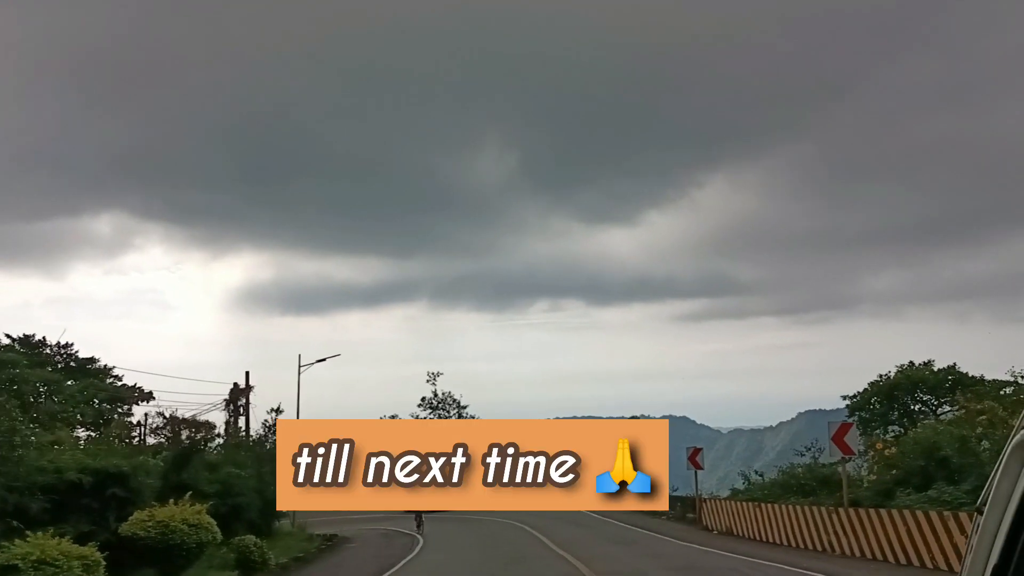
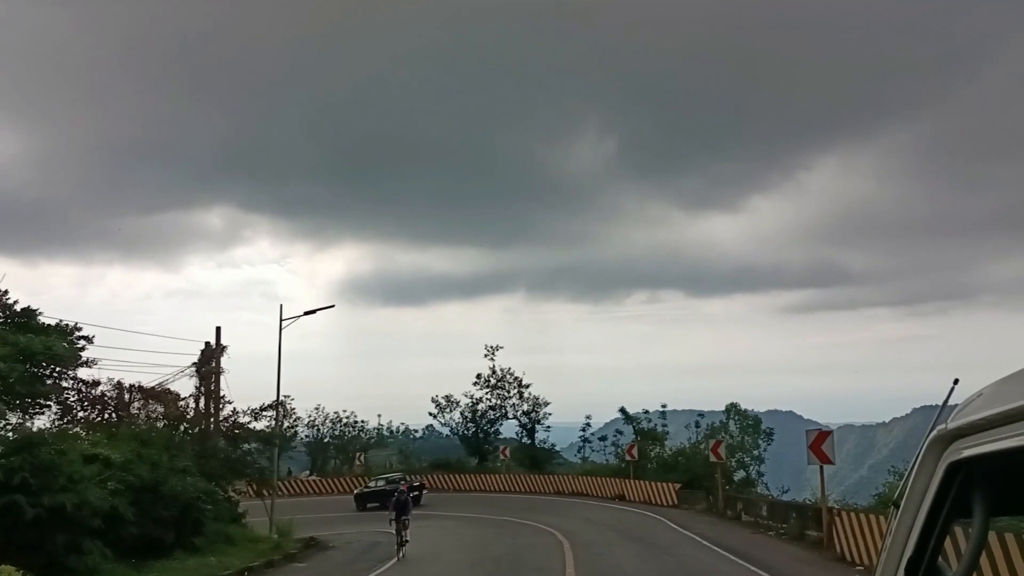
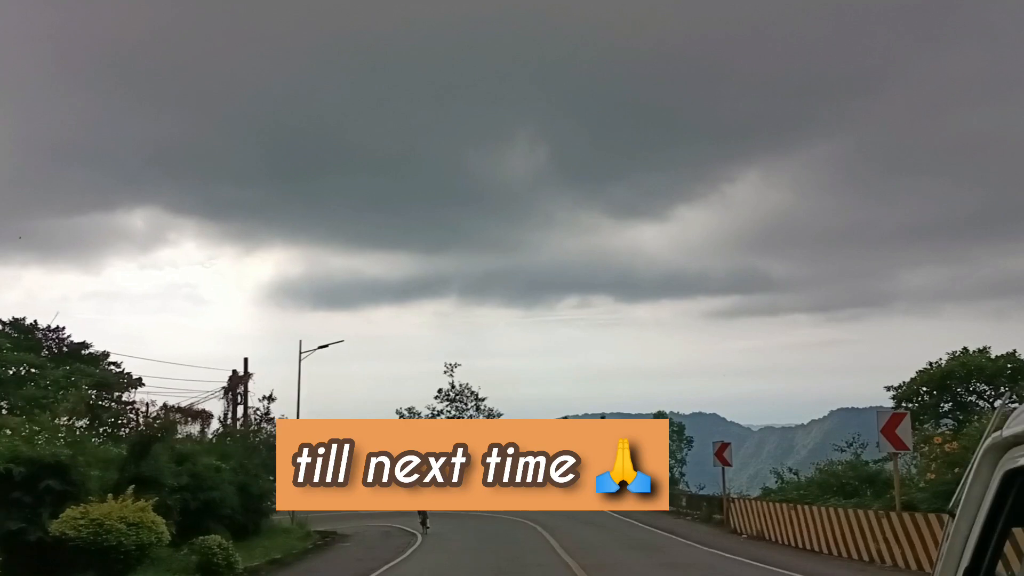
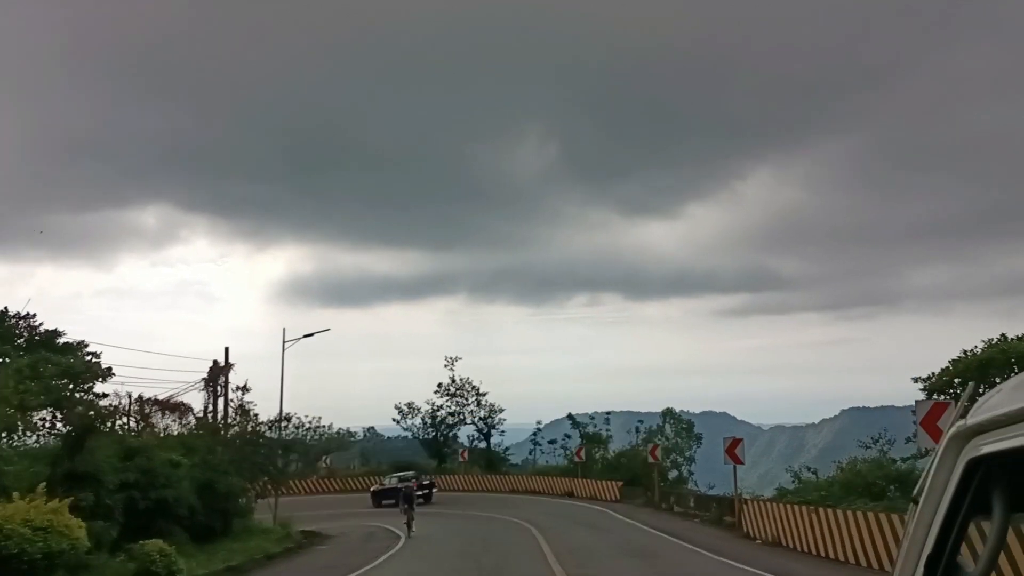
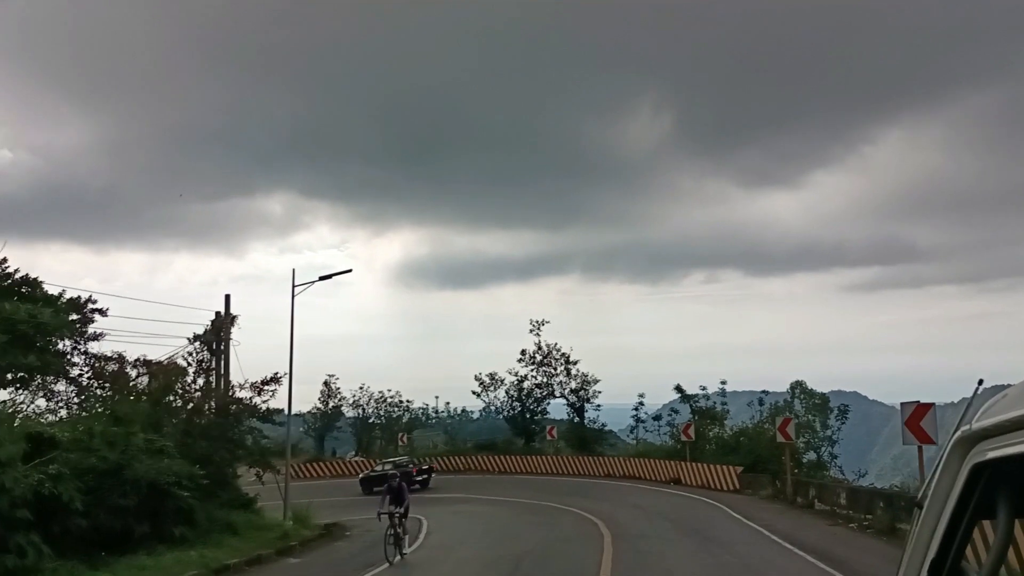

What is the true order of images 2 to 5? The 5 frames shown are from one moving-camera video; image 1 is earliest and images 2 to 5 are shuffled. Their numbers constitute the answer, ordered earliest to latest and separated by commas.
3, 4, 2, 5
